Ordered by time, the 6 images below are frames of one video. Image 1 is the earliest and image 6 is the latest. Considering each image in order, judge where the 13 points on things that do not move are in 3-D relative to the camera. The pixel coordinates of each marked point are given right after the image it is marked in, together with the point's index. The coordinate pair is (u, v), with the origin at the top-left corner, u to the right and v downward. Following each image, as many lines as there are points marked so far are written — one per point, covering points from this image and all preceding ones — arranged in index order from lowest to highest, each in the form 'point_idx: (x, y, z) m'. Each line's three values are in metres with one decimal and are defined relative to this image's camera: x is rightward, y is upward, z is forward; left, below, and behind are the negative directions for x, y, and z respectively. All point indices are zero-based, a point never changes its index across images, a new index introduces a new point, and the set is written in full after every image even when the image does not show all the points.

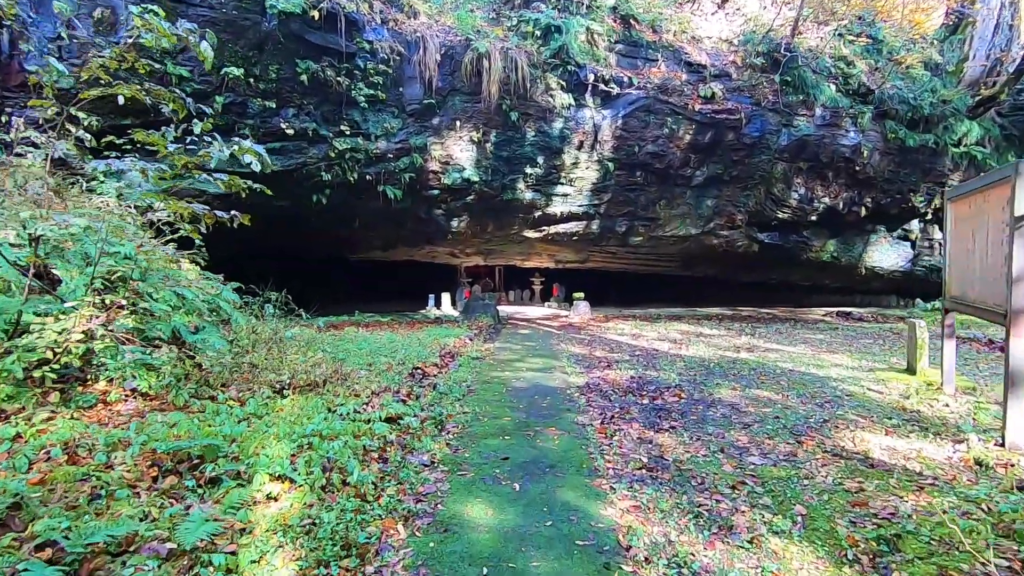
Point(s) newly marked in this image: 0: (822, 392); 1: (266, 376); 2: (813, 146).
0: (+2.6, -0.9, +4.6) m
1: (-1.9, -0.7, +4.2) m
2: (+6.8, +3.2, +12.2) m
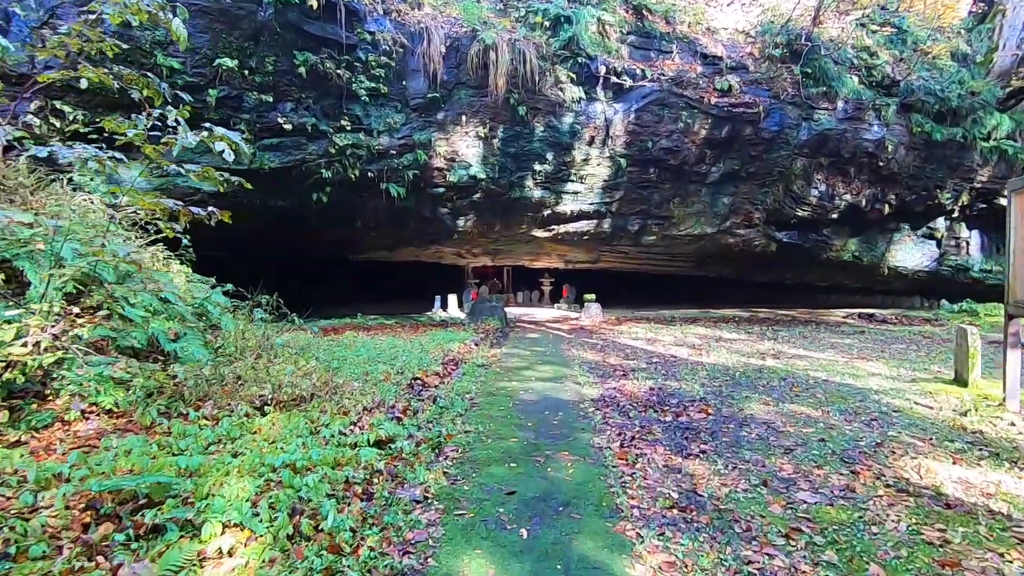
0: (+2.7, -0.9, +4.1) m
1: (-1.9, -0.7, +3.8) m
2: (+6.9, +3.2, +11.7) m
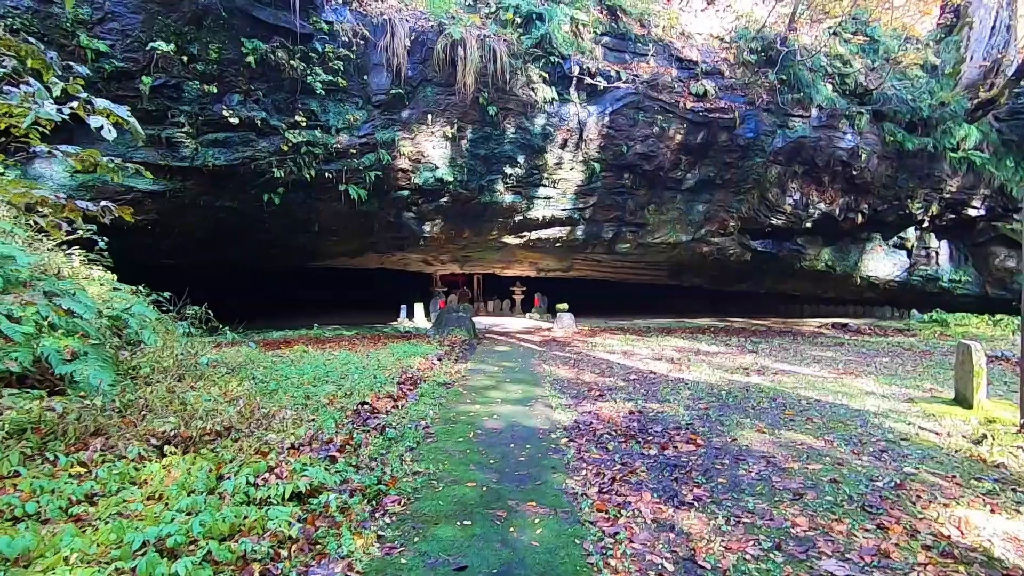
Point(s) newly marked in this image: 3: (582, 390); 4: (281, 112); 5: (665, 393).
0: (+2.4, -1.0, +3.6) m
1: (-2.1, -0.8, +3.1) m
2: (+6.3, +3.0, +11.5) m
3: (+0.7, -1.0, +5.1) m
4: (-3.4, +2.6, +8.0) m
5: (+1.4, -1.0, +4.9) m
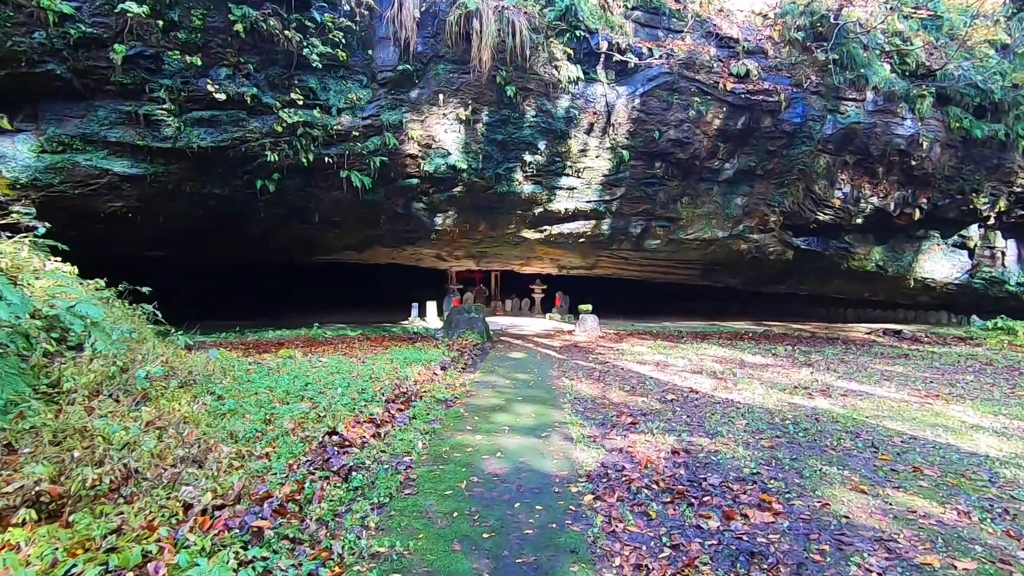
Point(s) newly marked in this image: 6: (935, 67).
0: (+2.4, -1.0, +2.6) m
1: (-2.1, -0.8, +2.3) m
2: (+6.7, +2.9, +10.3) m
3: (+0.8, -1.0, +4.1) m
4: (-3.2, +2.7, +7.2) m
5: (+1.5, -1.0, +3.9) m
6: (+8.2, +4.3, +10.5) m
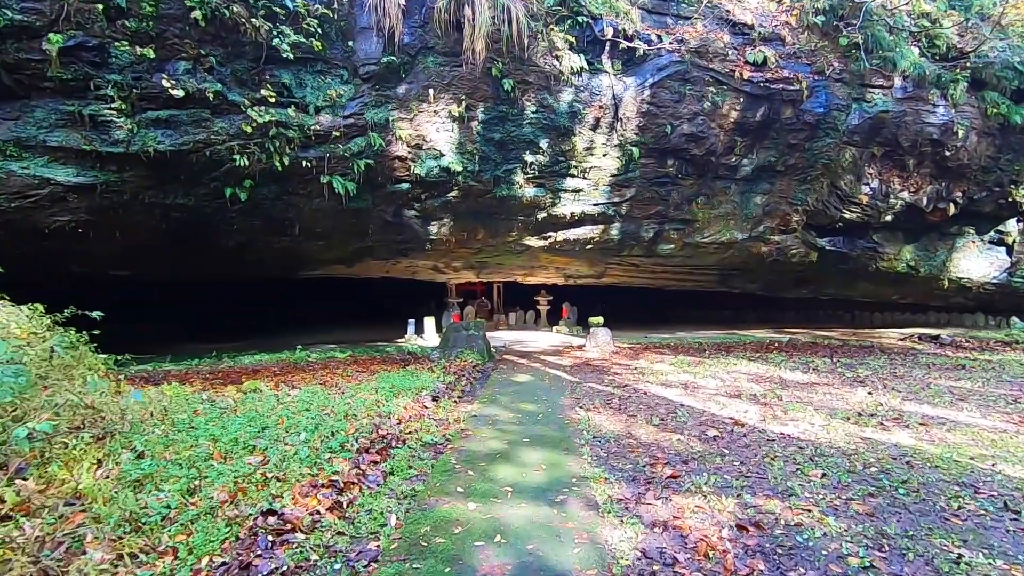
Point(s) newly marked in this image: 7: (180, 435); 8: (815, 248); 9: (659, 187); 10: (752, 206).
0: (+2.4, -1.0, +1.7) m
1: (-2.1, -0.9, +1.4) m
2: (+6.7, +2.9, +9.4) m
3: (+0.8, -1.1, +3.2) m
4: (-3.2, +2.4, +6.4) m
5: (+1.5, -1.0, +3.0) m
6: (+8.2, +4.3, +9.6) m
7: (-2.1, -1.0, +3.6) m
8: (+6.3, +0.8, +11.2) m
9: (+2.6, +1.8, +9.7) m
10: (+4.6, +1.6, +10.4) m
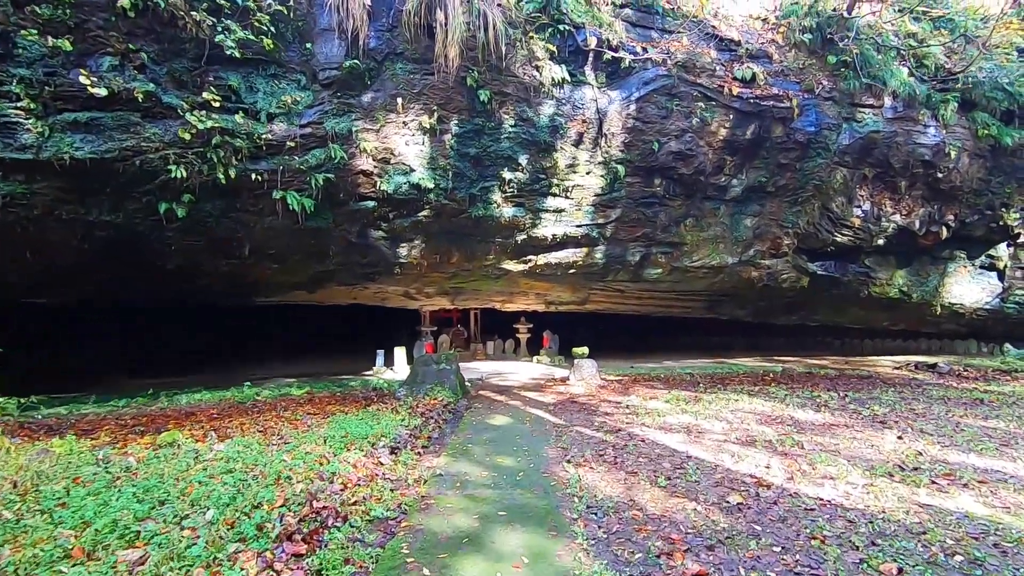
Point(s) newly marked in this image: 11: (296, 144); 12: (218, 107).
0: (+2.4, -1.1, +1.0) m
1: (-2.1, -0.9, +0.6) m
2: (+6.3, +2.4, +9.1) m
3: (+0.6, -1.2, +2.4) m
4: (-3.5, +2.1, +5.7) m
5: (+1.4, -1.2, +2.3) m
6: (+7.8, +3.8, +9.3) m
7: (-2.3, -1.1, +2.7) m
8: (+5.9, +0.3, +10.7) m
9: (+2.3, +1.3, +9.1) m
10: (+4.2, +1.1, +9.8) m
11: (-2.5, +1.7, +6.3) m
12: (-3.2, +2.0, +5.8) m
